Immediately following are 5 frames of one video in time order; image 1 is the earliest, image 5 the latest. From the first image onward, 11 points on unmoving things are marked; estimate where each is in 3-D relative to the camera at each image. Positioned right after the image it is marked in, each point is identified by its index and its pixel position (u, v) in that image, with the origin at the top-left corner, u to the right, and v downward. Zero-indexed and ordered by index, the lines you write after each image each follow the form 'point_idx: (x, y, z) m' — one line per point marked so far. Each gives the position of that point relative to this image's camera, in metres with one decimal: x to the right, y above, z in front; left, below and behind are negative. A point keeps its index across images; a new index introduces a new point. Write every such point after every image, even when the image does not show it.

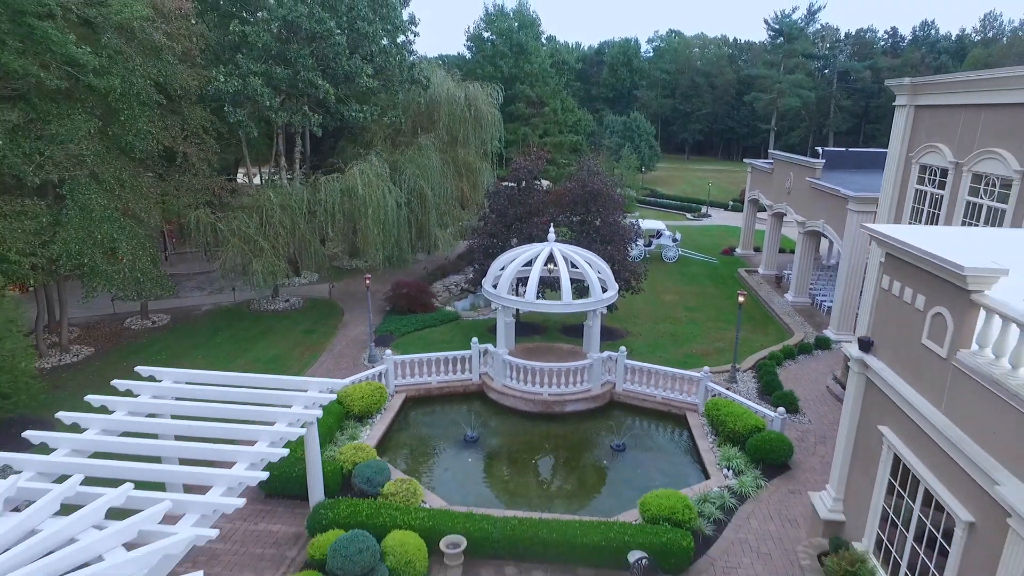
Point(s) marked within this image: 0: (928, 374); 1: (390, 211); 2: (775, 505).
0: (+4.3, -0.9, +6.4) m
1: (-3.6, +2.3, +18.5) m
2: (+4.1, -3.4, +9.7) m
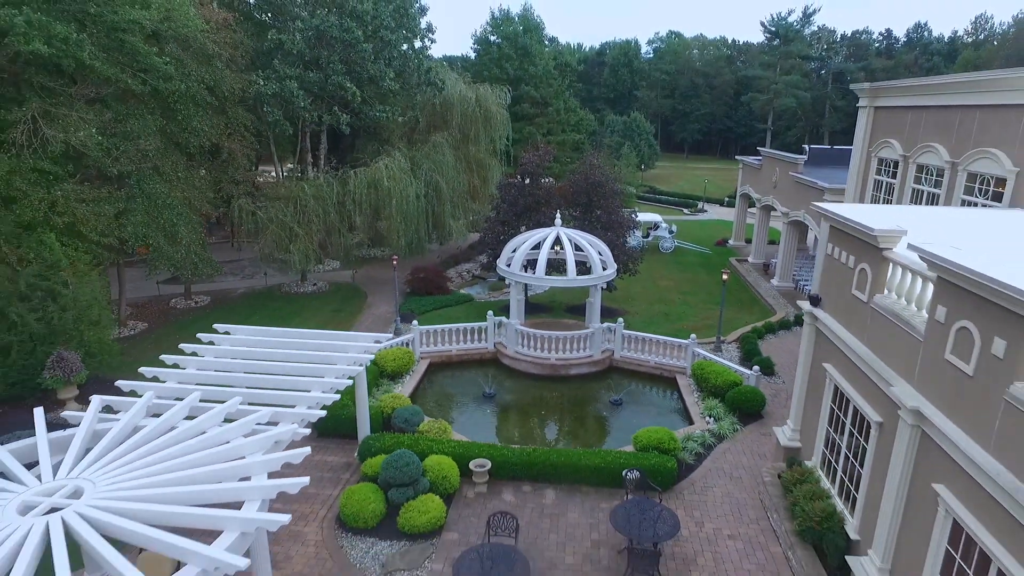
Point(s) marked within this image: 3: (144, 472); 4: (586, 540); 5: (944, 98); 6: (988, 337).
0: (+4.6, -0.4, +8.3) m
1: (-3.3, +2.8, +20.3) m
2: (+4.4, -2.9, +11.5) m
3: (-3.8, -1.9, +6.4) m
4: (+1.1, -3.6, +8.9) m
5: (+7.7, +3.4, +11.1) m
6: (+4.3, -0.4, +5.5) m
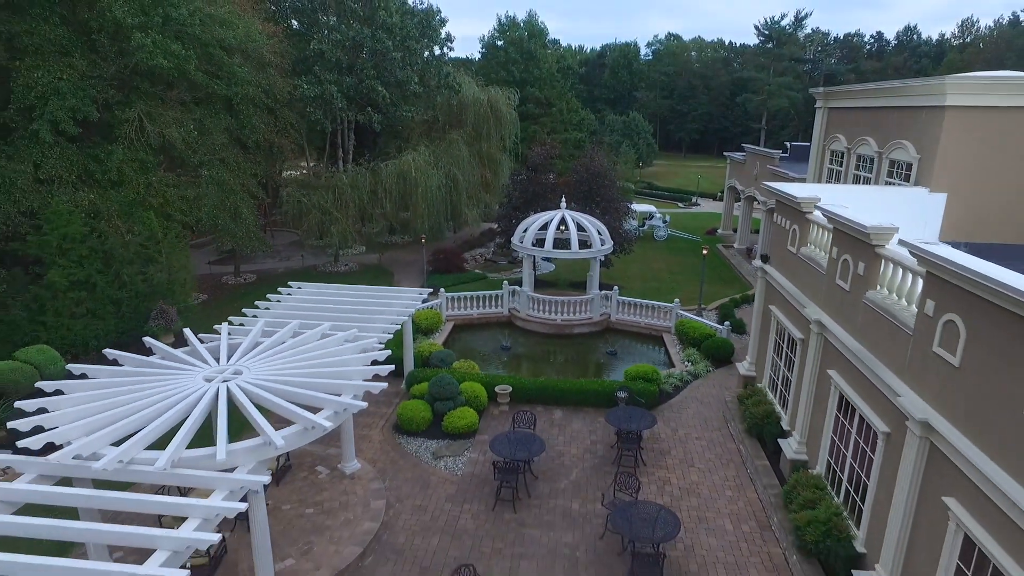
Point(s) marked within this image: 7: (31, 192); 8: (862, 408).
0: (+4.9, +0.4, +11.0) m
1: (-3.0, +3.6, +23.0) m
2: (+4.7, -2.1, +14.2) m
3: (-3.4, -1.1, +9.1) m
4: (+1.4, -2.8, +11.6) m
5: (+8.1, +4.2, +13.9) m
6: (+4.6, +0.3, +8.2) m
7: (-10.2, +2.0, +13.1) m
8: (+4.4, -1.5, +7.8) m
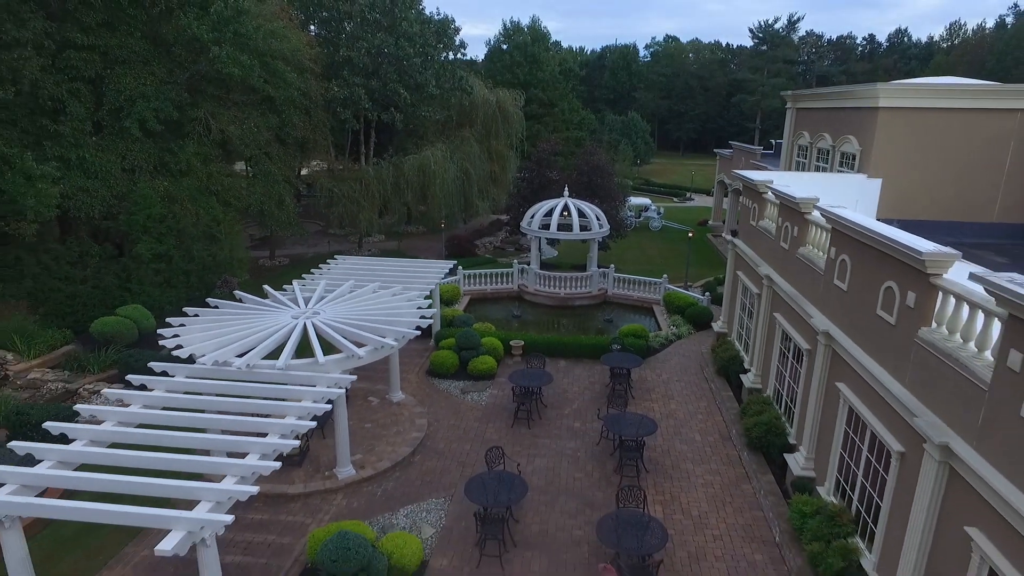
0: (+5.2, +1.1, +13.5) m
1: (-2.6, +4.3, +25.6) m
2: (+5.0, -1.4, +16.8) m
3: (-3.1, -0.4, +11.7) m
4: (+1.7, -2.1, +14.1) m
5: (+8.4, +4.9, +16.4) m
6: (+4.9, +1.0, +10.8) m
7: (-9.9, +2.8, +15.6) m
8: (+4.7, -0.8, +10.4) m
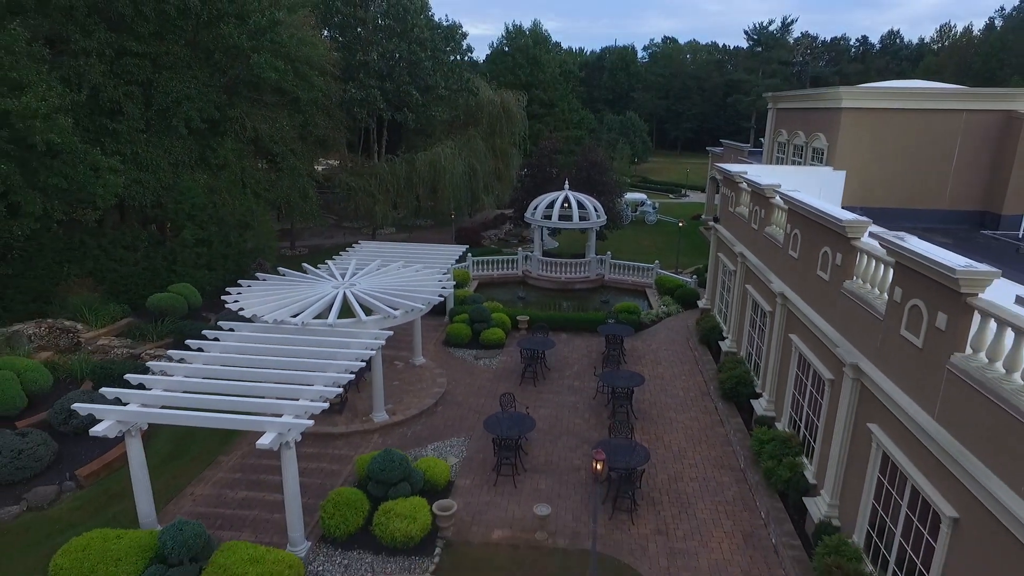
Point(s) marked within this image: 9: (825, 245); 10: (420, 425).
0: (+5.4, +1.6, +15.4) m
1: (-2.5, +4.9, +27.4) m
2: (+5.2, -0.9, +18.6) m
3: (-2.9, +0.1, +13.5) m
4: (+1.9, -1.6, +16.0) m
5: (+8.6, +5.4, +18.2) m
6: (+5.1, +1.6, +12.6) m
7: (-9.7, +3.3, +17.5) m
8: (+4.9, -0.3, +12.2) m
9: (+4.6, +0.6, +9.1) m
10: (-1.8, -2.7, +12.2) m
